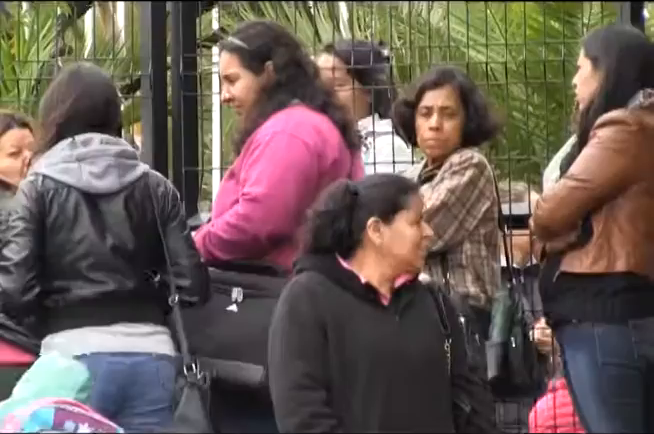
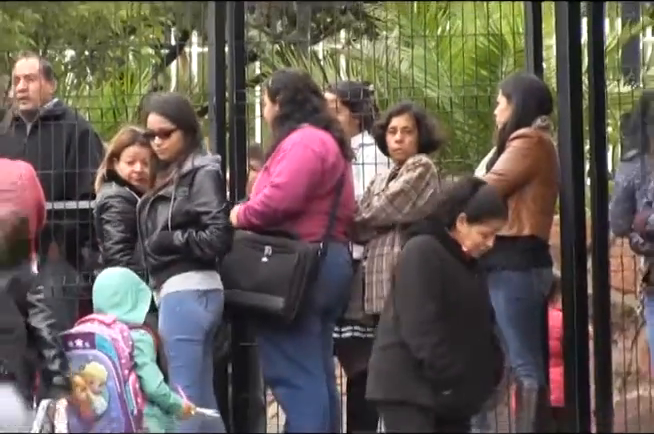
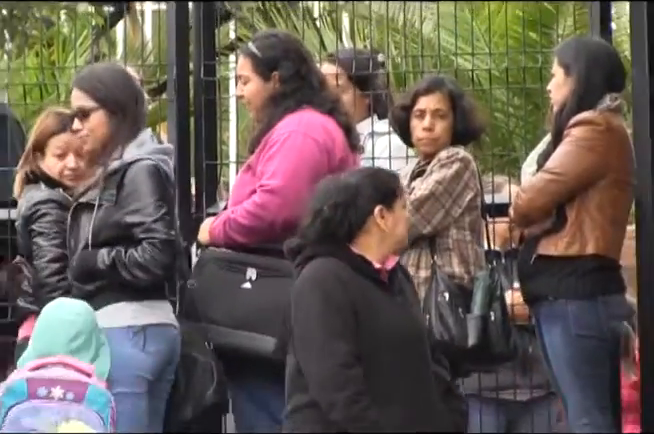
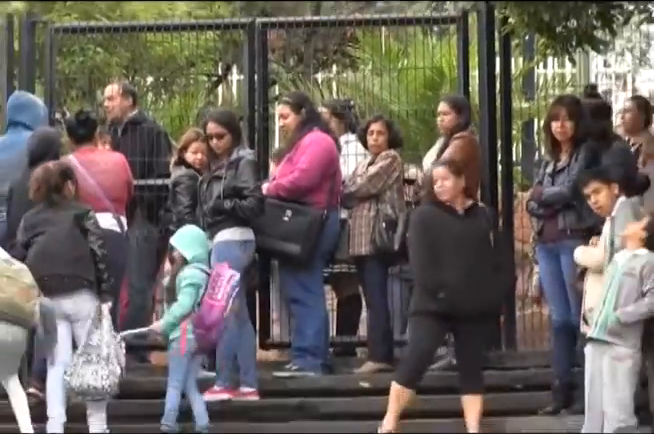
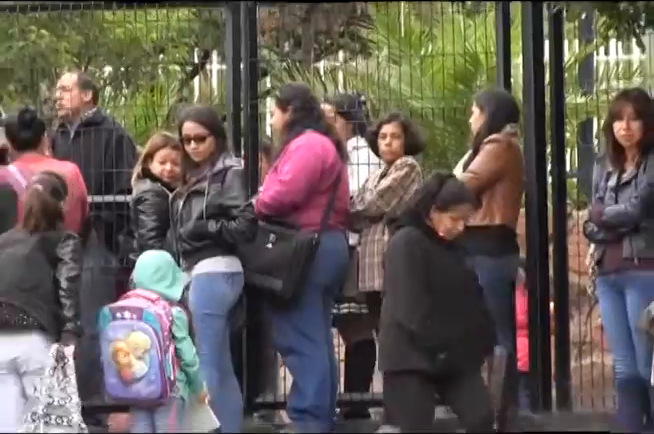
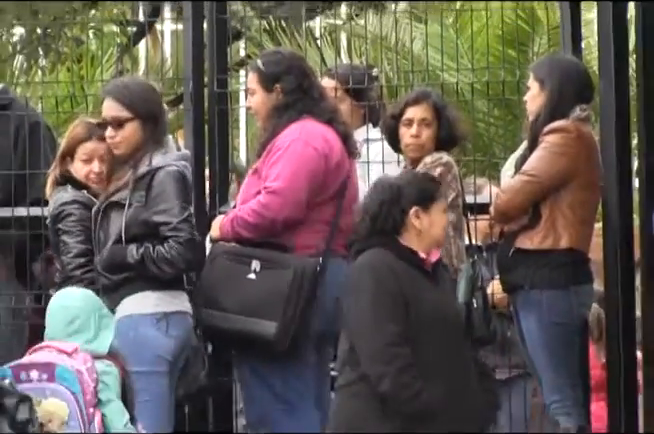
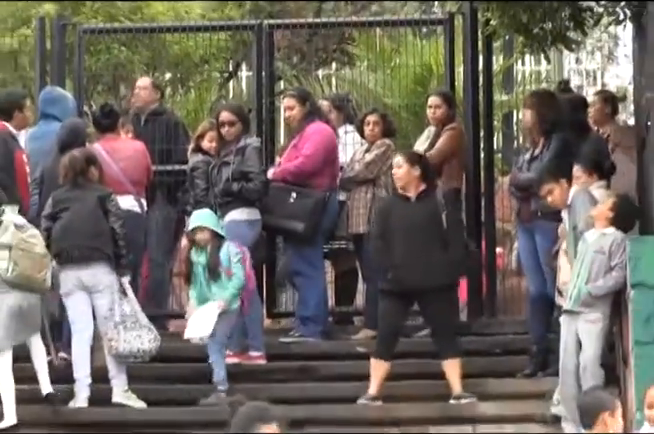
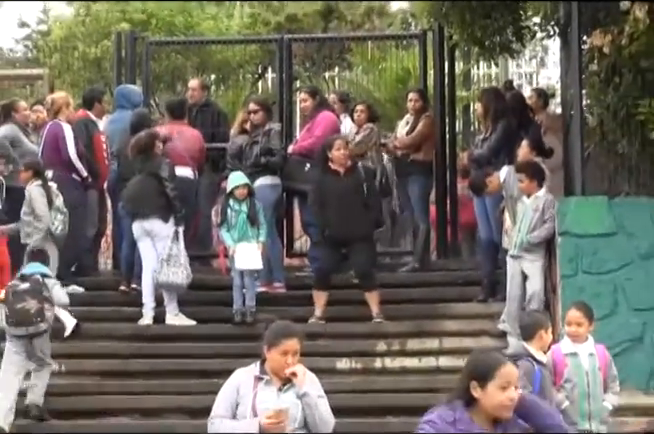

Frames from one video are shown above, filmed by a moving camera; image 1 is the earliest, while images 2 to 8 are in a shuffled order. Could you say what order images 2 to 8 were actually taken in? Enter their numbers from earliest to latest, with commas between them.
3, 6, 2, 5, 4, 7, 8
